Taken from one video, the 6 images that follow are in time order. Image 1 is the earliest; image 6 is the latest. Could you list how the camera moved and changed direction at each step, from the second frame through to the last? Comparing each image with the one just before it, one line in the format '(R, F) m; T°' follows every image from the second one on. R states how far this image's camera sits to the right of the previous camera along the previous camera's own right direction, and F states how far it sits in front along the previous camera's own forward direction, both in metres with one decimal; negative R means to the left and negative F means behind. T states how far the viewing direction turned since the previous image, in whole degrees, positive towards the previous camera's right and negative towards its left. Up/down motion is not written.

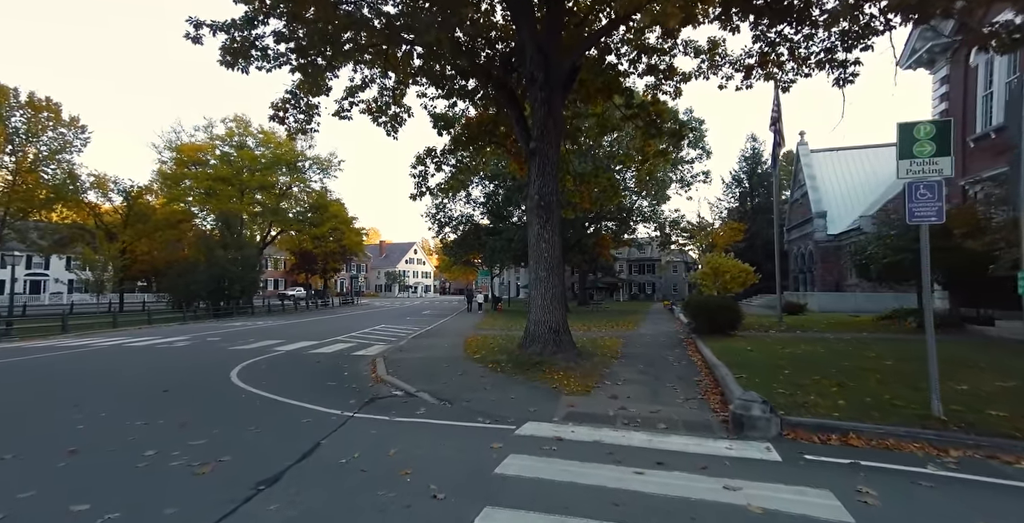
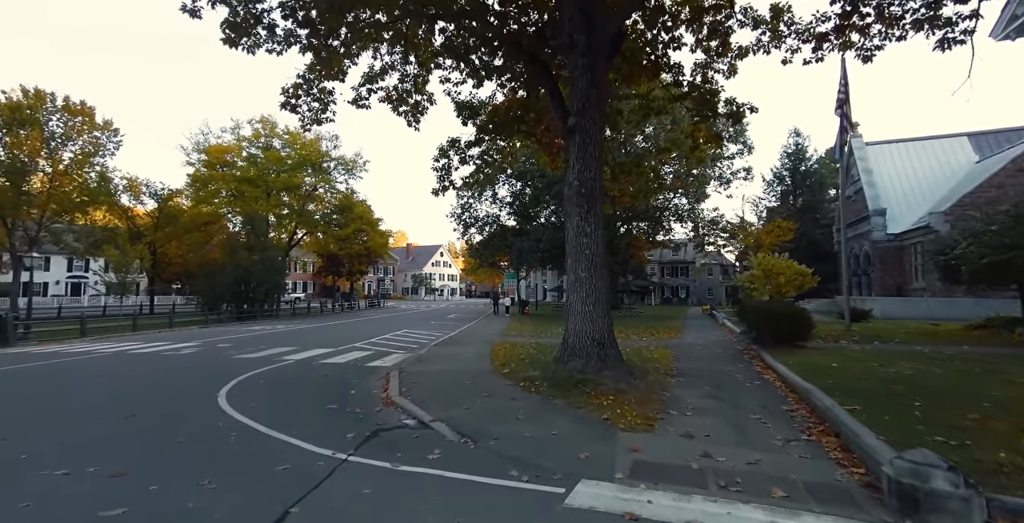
(-0.2, +1.4) m; -3°
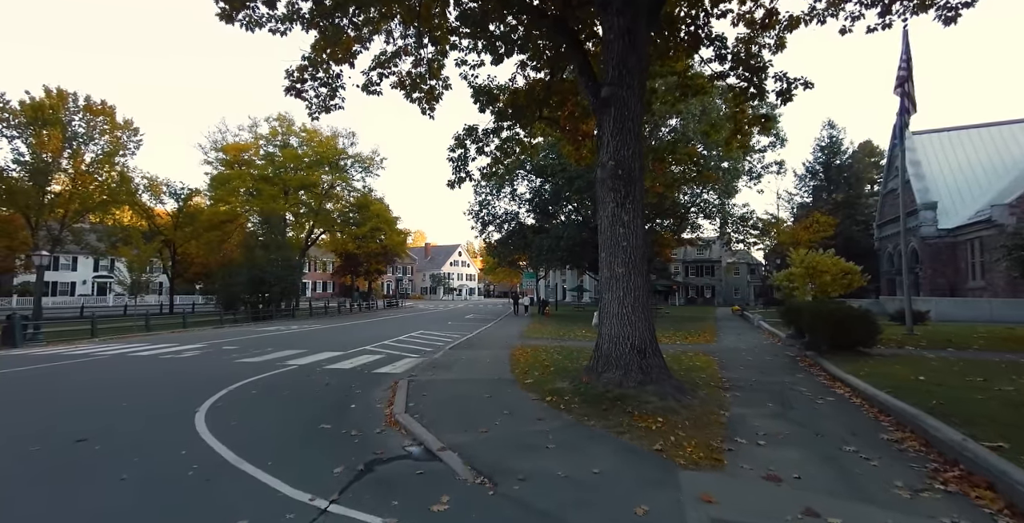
(-0.1, +1.1) m; -2°
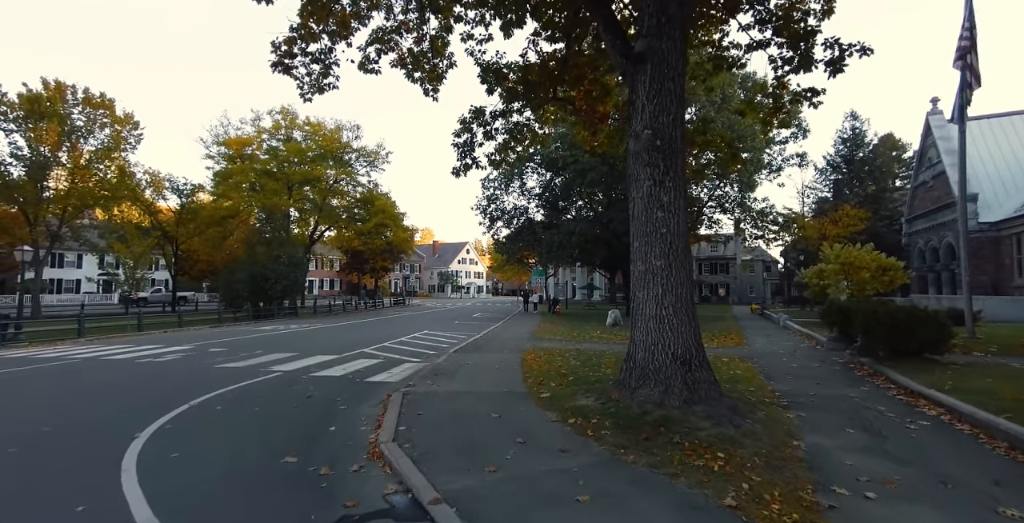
(-0.1, +1.2) m; -1°
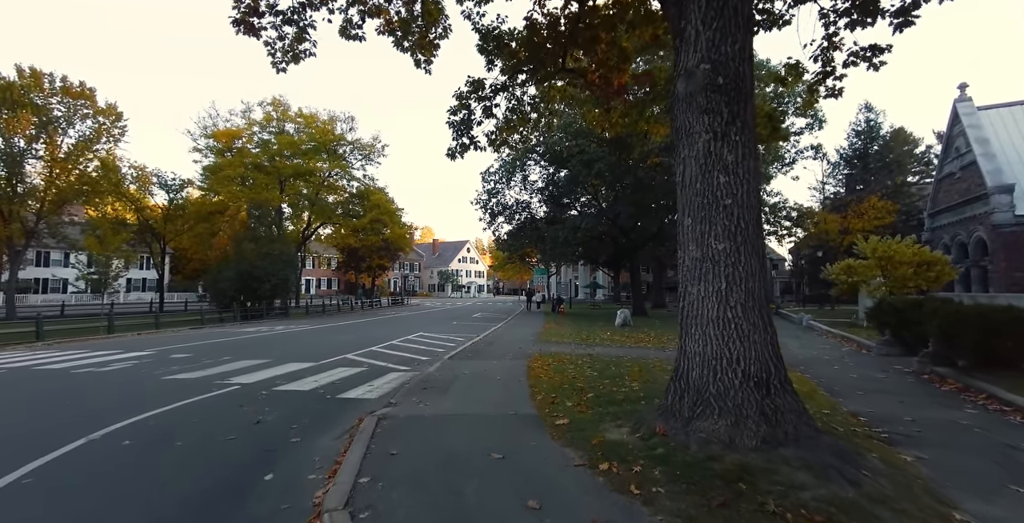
(-0.1, +1.5) m; 0°
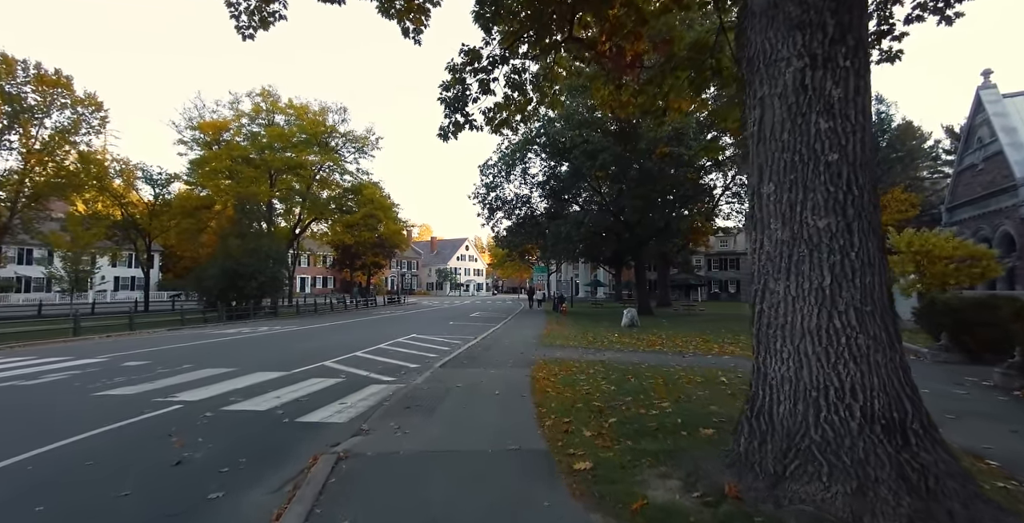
(0.0, +1.3) m; 0°
